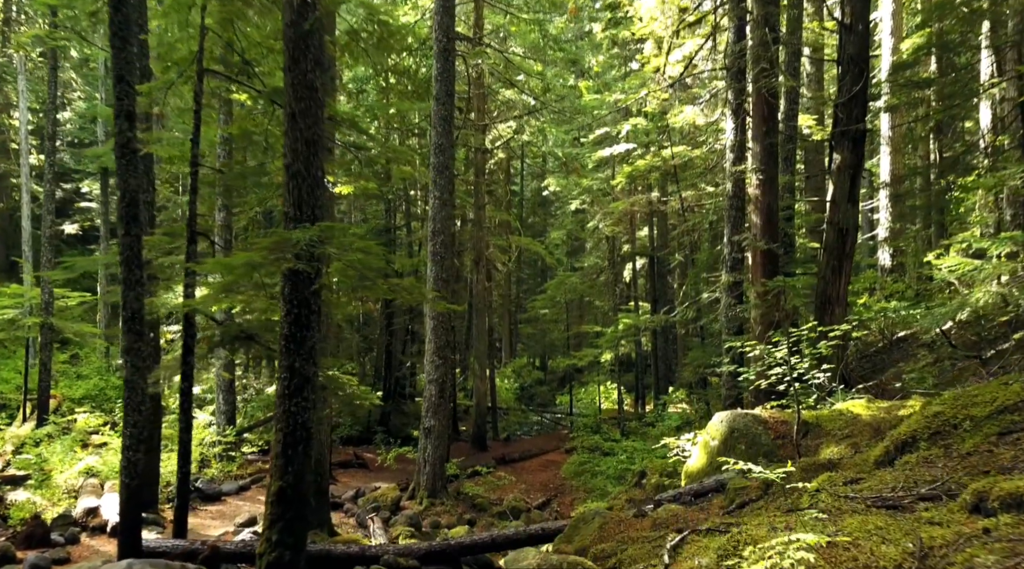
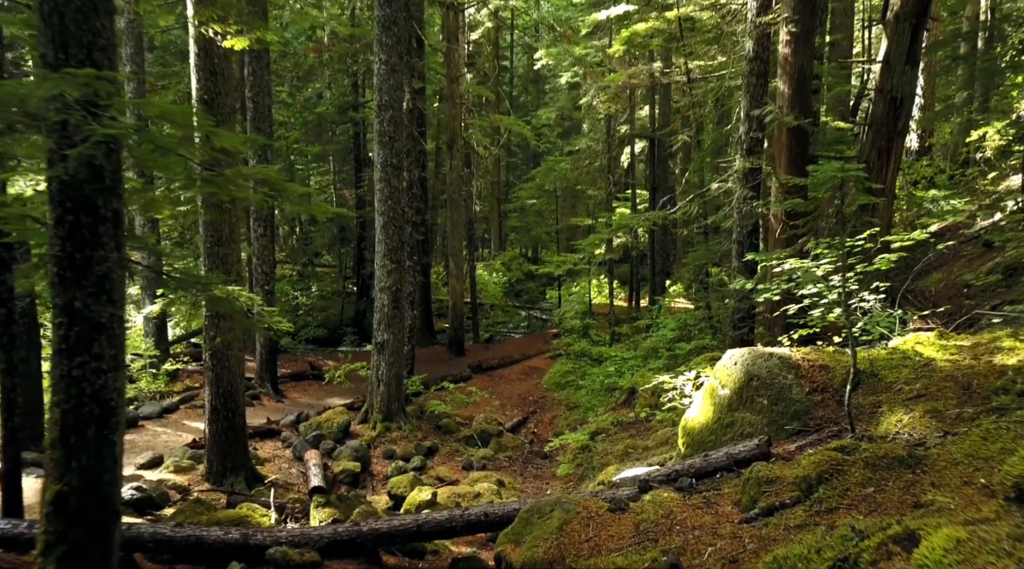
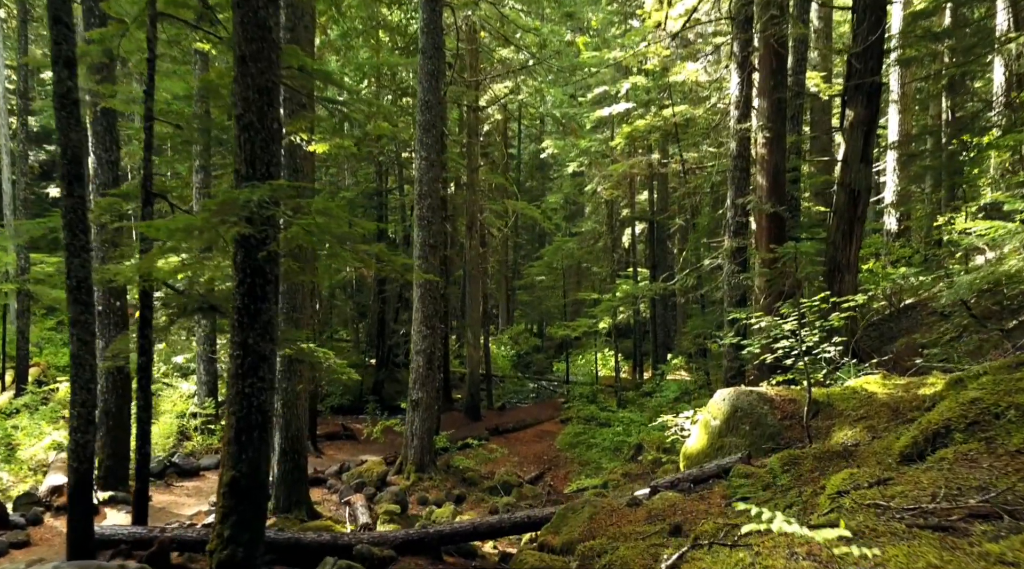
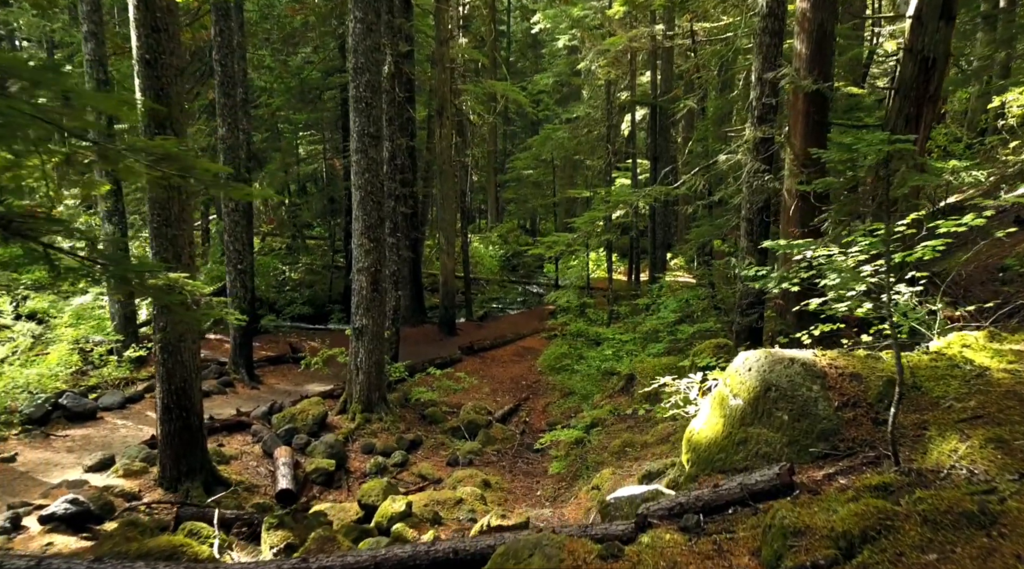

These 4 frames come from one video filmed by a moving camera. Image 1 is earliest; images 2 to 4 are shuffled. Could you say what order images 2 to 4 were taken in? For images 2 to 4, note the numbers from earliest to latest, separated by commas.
3, 2, 4
